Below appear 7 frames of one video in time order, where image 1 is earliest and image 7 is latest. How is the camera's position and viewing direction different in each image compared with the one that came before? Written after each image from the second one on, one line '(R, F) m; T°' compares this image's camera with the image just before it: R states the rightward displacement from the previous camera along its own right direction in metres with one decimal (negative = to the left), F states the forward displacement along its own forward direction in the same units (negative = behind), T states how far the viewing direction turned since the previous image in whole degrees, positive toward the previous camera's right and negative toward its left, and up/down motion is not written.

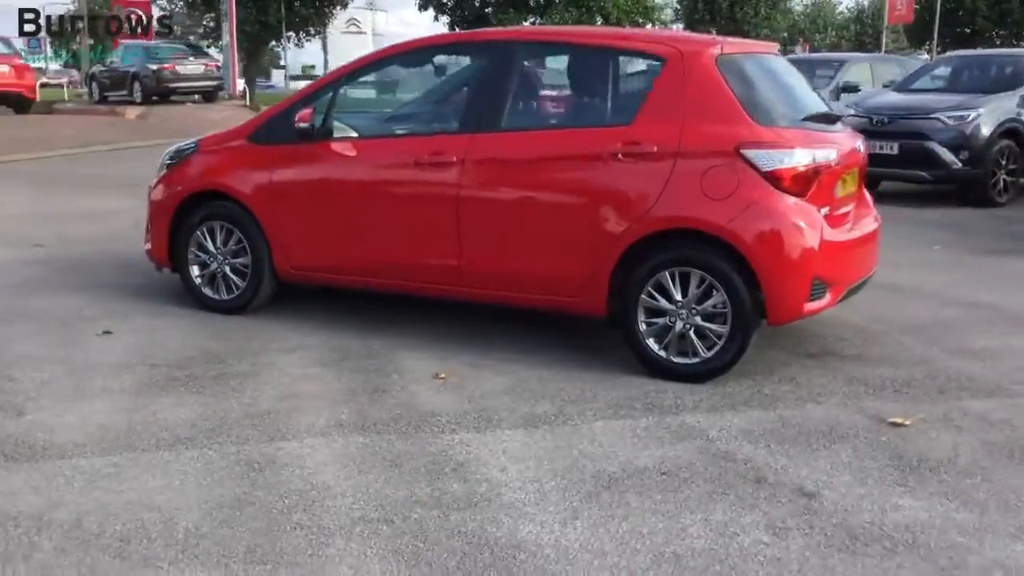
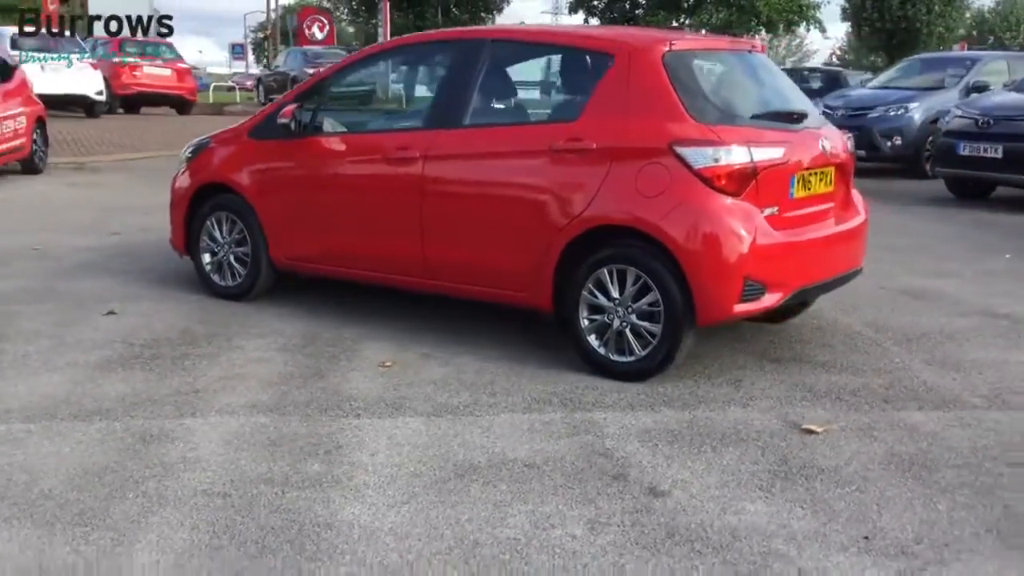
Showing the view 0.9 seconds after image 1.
(+1.2, 0.0) m; -9°
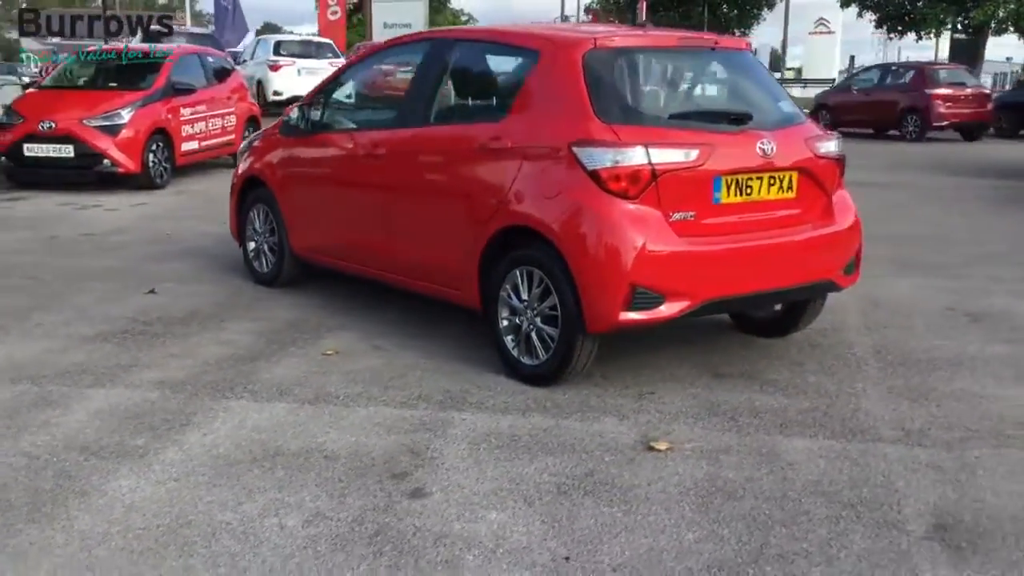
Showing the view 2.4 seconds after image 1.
(+1.9, +0.3) m; -15°
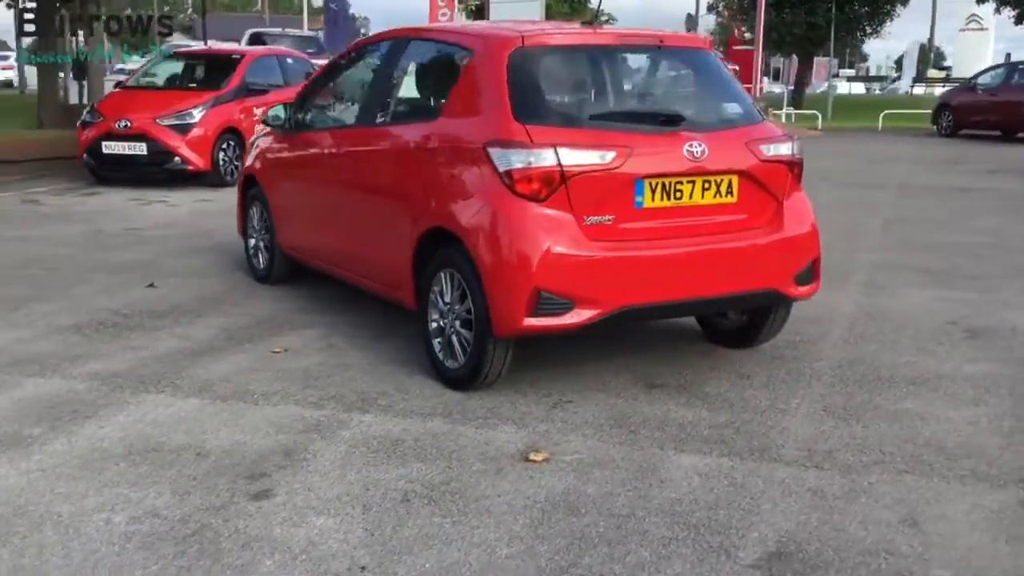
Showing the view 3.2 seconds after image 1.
(+1.1, +0.2) m; -7°
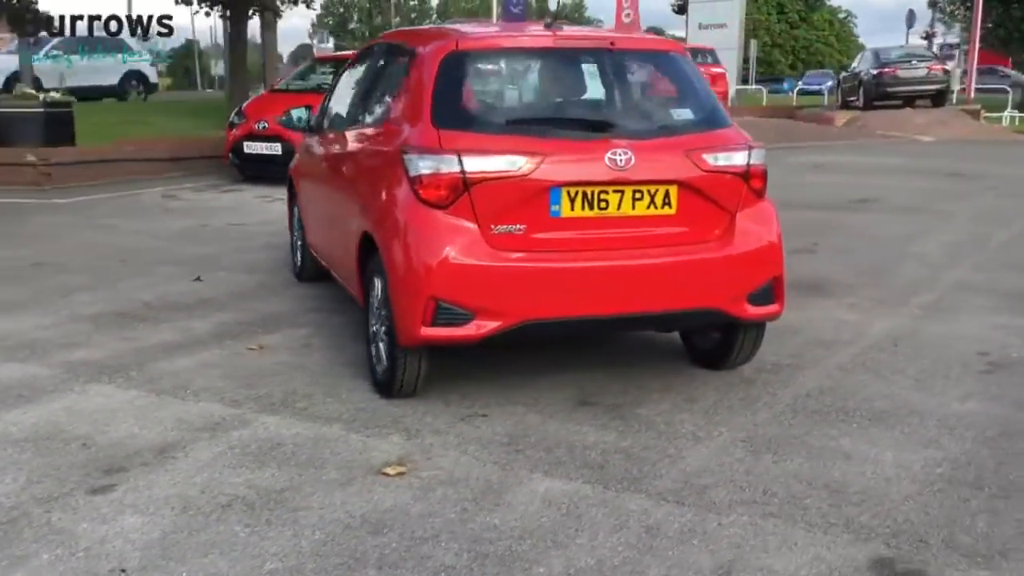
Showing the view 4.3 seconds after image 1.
(+1.4, +0.3) m; -12°
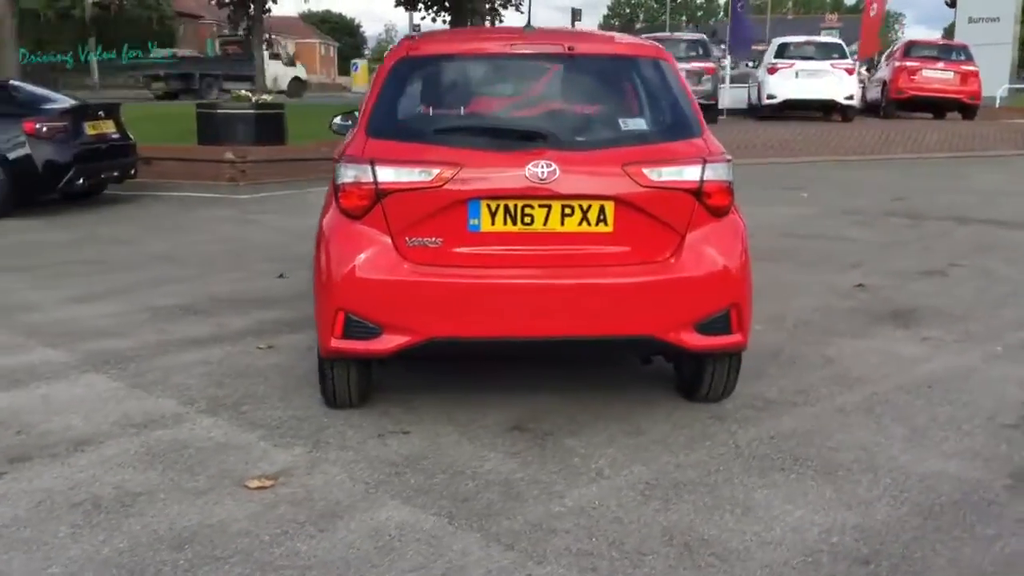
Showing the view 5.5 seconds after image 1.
(+1.5, +0.4) m; -14°
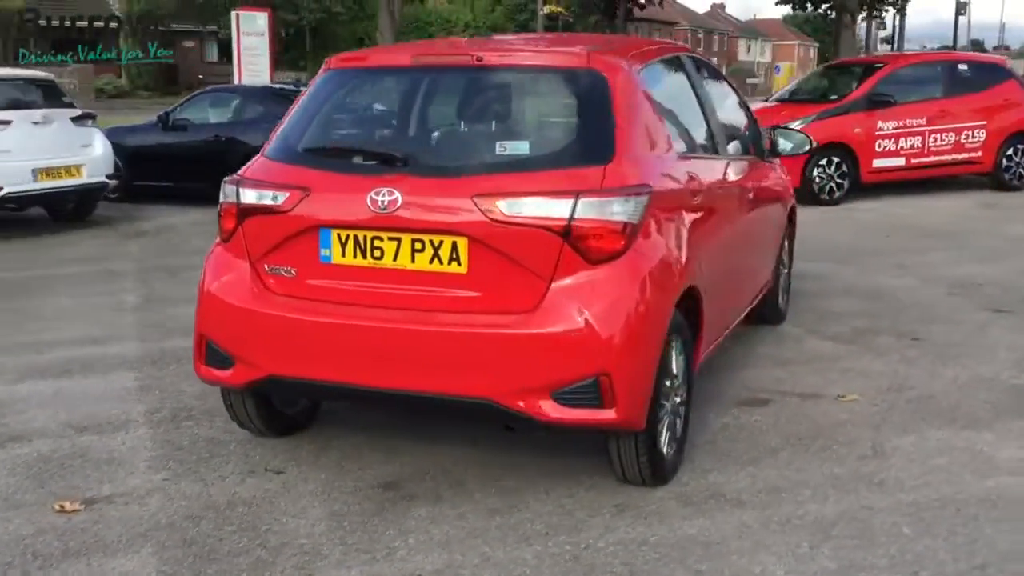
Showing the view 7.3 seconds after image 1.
(+2.3, +1.1) m; -24°
